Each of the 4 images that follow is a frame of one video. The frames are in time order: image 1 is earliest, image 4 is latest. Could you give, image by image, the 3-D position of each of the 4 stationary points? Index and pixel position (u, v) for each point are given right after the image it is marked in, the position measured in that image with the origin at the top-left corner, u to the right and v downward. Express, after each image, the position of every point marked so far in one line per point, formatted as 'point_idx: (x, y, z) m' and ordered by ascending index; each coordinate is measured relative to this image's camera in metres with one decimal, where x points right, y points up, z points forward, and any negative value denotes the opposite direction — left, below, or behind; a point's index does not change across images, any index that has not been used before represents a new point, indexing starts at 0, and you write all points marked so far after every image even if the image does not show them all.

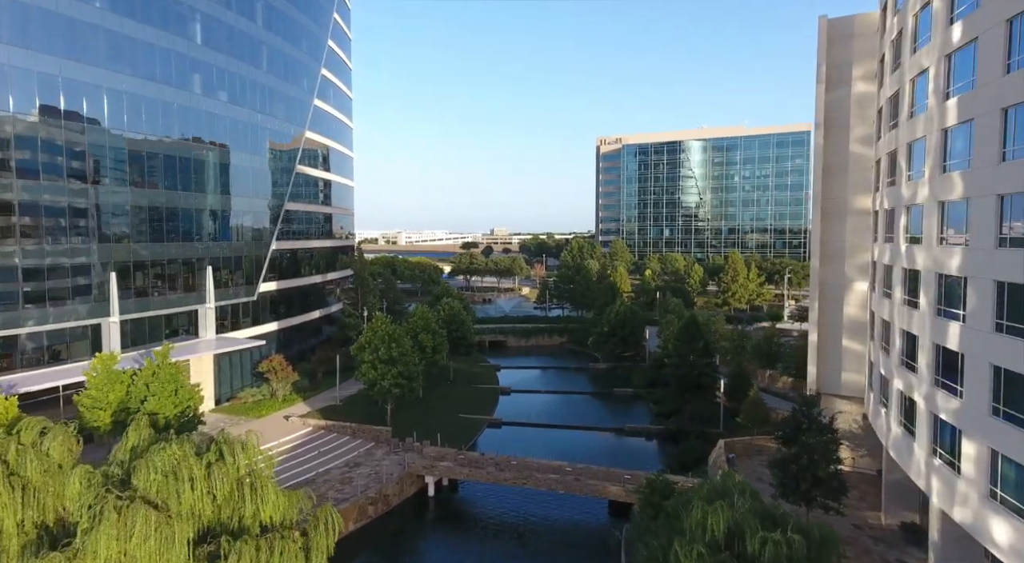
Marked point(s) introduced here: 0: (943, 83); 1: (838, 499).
0: (+10.6, +4.9, +14.5) m
1: (+10.1, -6.7, +18.2) m
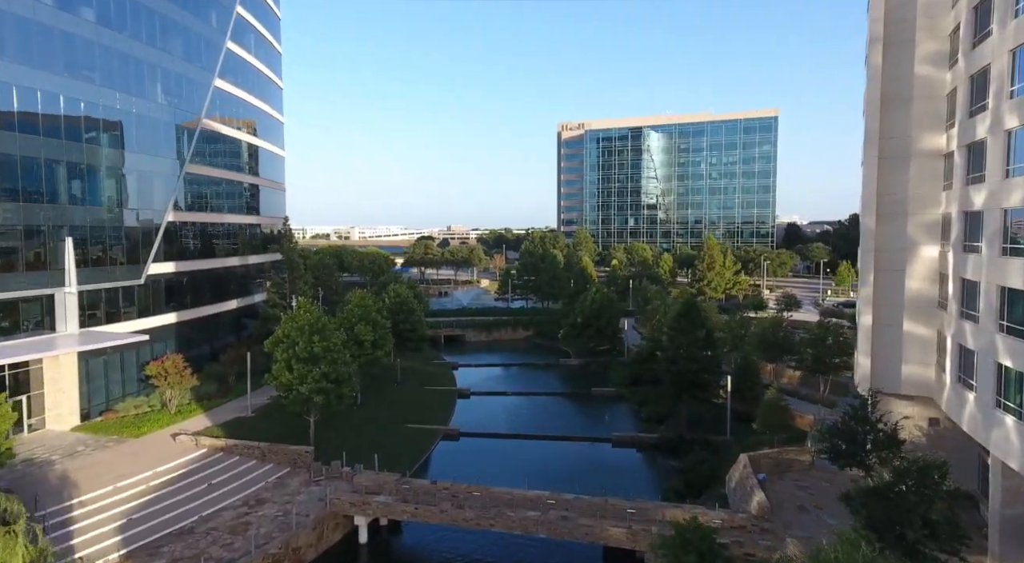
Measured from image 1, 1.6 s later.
0: (+10.1, +6.0, +8.7) m
1: (+9.3, -5.6, +12.3) m
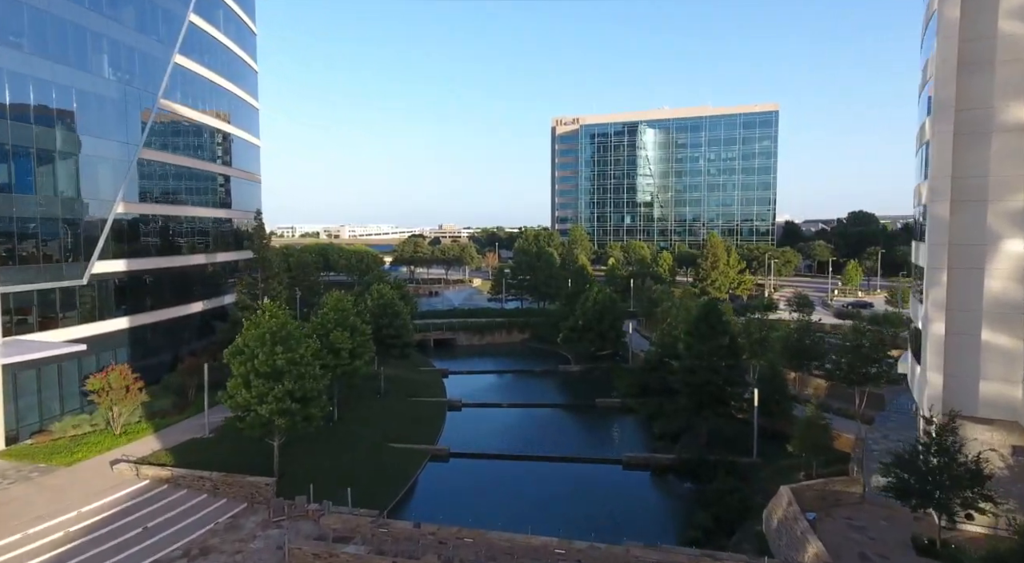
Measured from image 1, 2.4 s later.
0: (+10.2, +5.9, +5.5) m
1: (+9.4, -5.7, +9.2) m
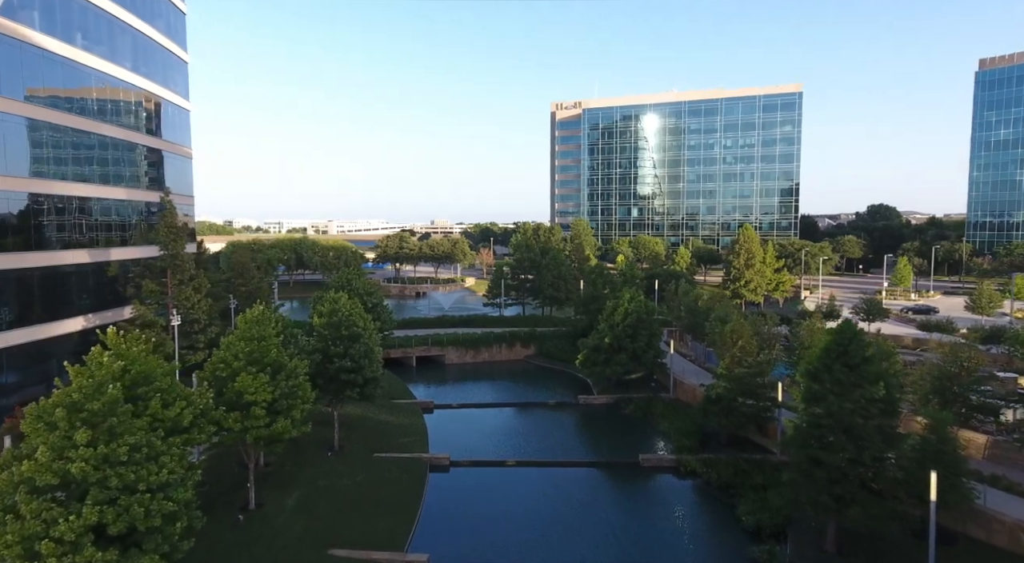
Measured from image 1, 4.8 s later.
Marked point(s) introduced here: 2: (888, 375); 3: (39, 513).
0: (+10.9, +5.5, -3.7) m
1: (+10.0, -6.0, 0.0) m
2: (+9.3, -2.4, +15.3) m
3: (-7.3, -3.6, +9.2) m
